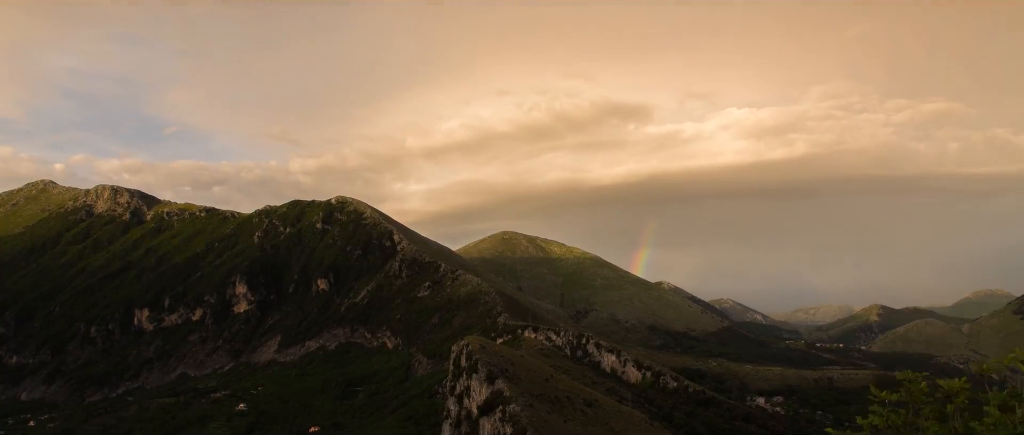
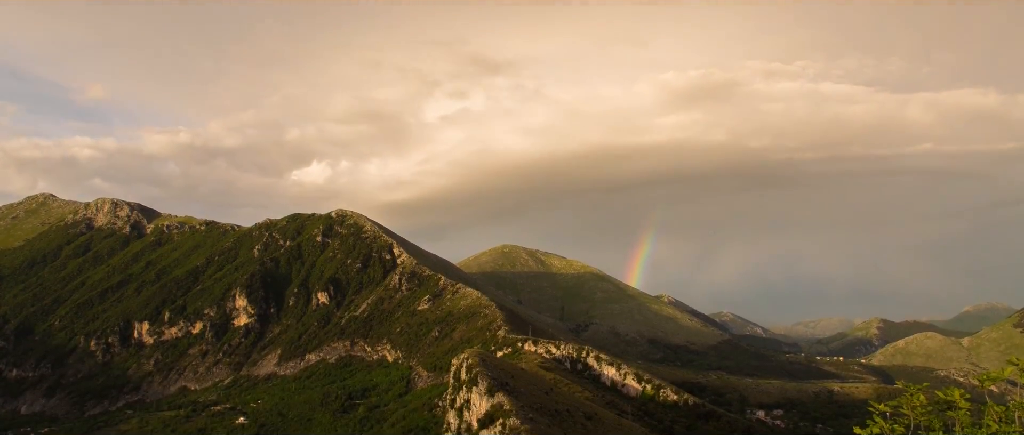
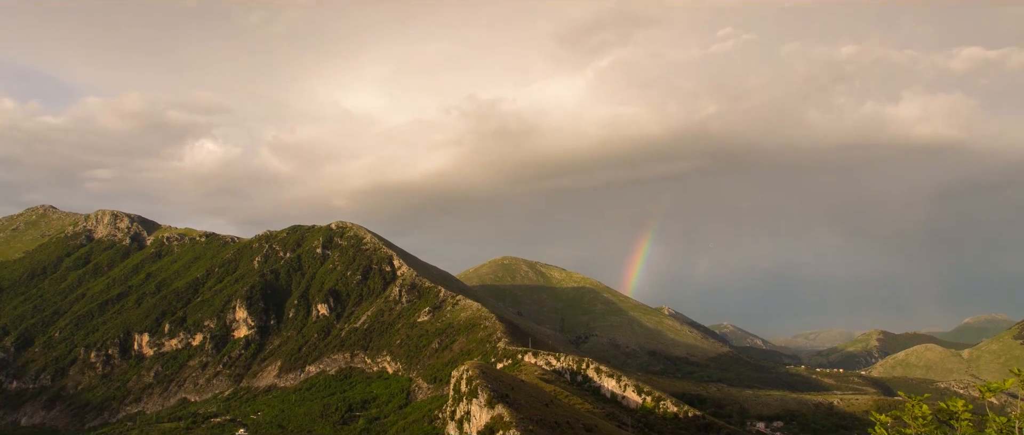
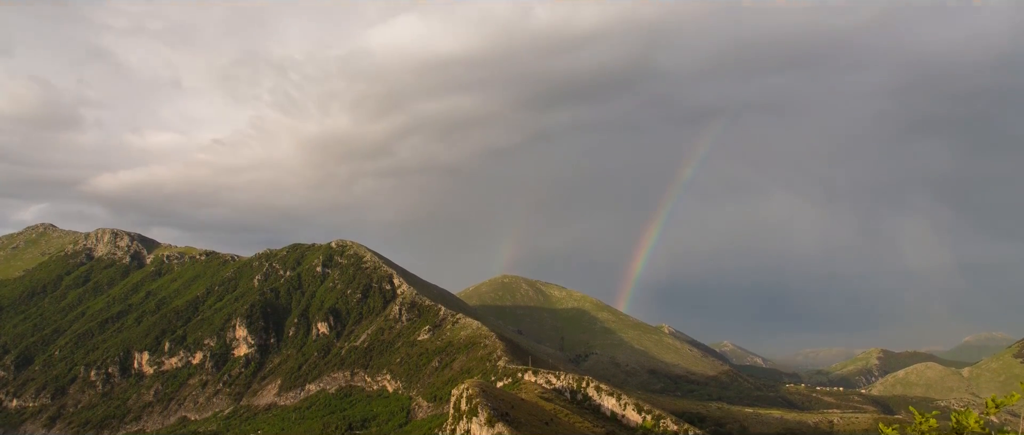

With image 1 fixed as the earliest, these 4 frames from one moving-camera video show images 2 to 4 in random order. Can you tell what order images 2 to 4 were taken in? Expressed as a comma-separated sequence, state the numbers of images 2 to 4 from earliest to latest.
2, 3, 4
